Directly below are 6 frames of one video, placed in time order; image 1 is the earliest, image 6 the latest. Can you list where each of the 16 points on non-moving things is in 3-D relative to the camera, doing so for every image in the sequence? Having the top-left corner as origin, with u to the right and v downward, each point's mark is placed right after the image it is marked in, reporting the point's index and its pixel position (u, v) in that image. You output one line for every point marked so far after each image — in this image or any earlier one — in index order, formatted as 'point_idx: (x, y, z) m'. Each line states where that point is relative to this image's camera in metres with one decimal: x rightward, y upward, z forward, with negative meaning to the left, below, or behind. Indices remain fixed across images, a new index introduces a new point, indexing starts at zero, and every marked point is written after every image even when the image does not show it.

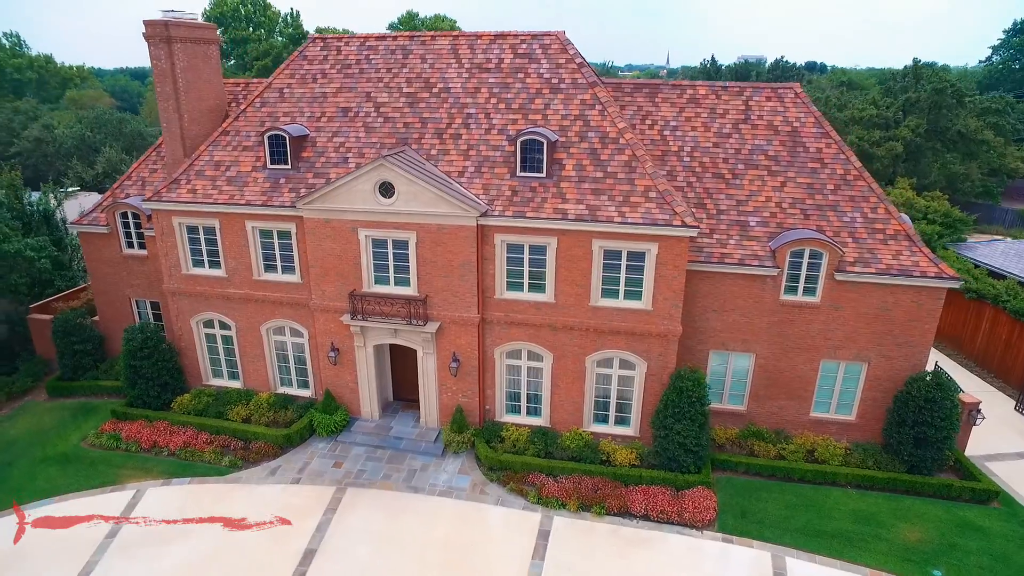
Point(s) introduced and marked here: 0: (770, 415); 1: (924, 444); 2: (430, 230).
0: (+7.8, -3.8, +18.3) m
1: (+11.0, -4.2, +16.3) m
2: (-2.3, +1.6, +16.9) m
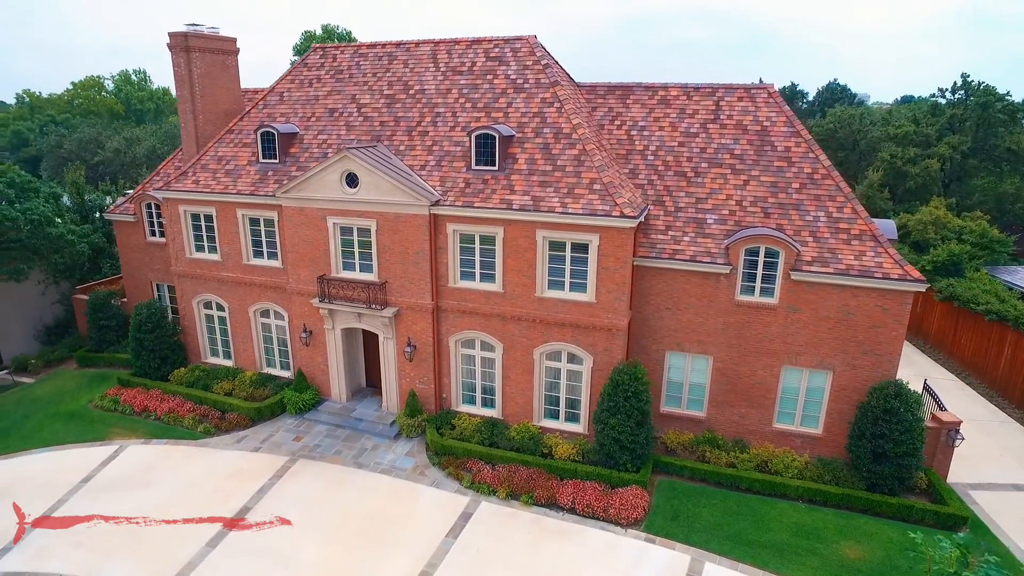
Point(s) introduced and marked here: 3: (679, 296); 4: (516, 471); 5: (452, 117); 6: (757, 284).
0: (+6.3, -3.9, +17.5) m
1: (+9.1, -4.3, +15.1) m
2: (-3.6, +2.0, +17.8) m
3: (+4.7, -0.2, +17.1) m
4: (+0.1, -5.0, +16.6) m
5: (-1.8, +5.2, +18.6) m
6: (+6.6, +0.1, +16.4) m
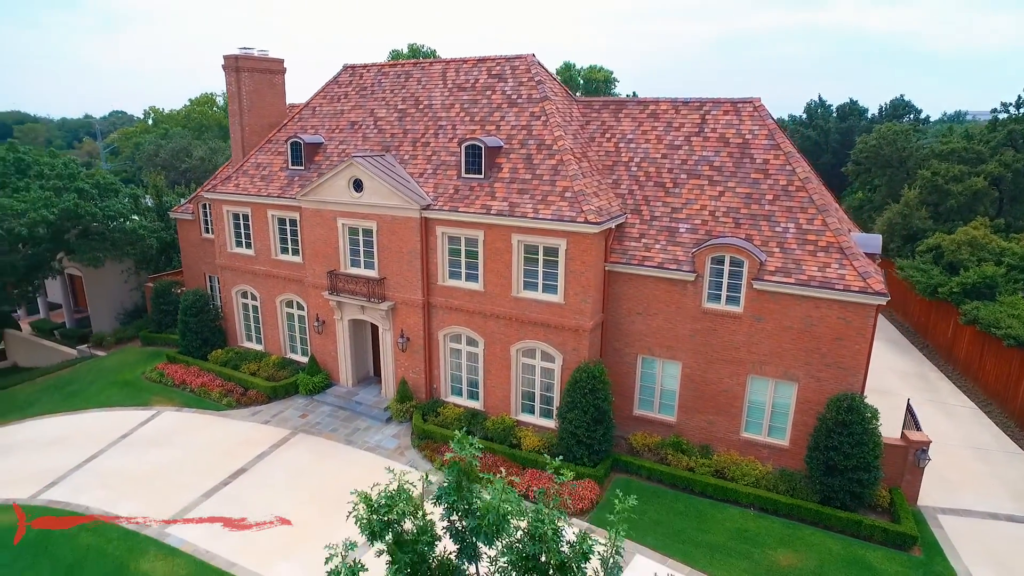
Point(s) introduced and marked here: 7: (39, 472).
0: (+5.4, -4.1, +17.8) m
1: (+7.9, -4.5, +15.0) m
2: (-4.0, +2.2, +19.6) m
3: (+4.0, -0.4, +17.7) m
4: (-0.9, -4.9, +17.7) m
5: (-2.0, +5.3, +20.3) m
6: (+5.8, -0.1, +16.7) m
7: (-14.2, -5.5, +18.3) m
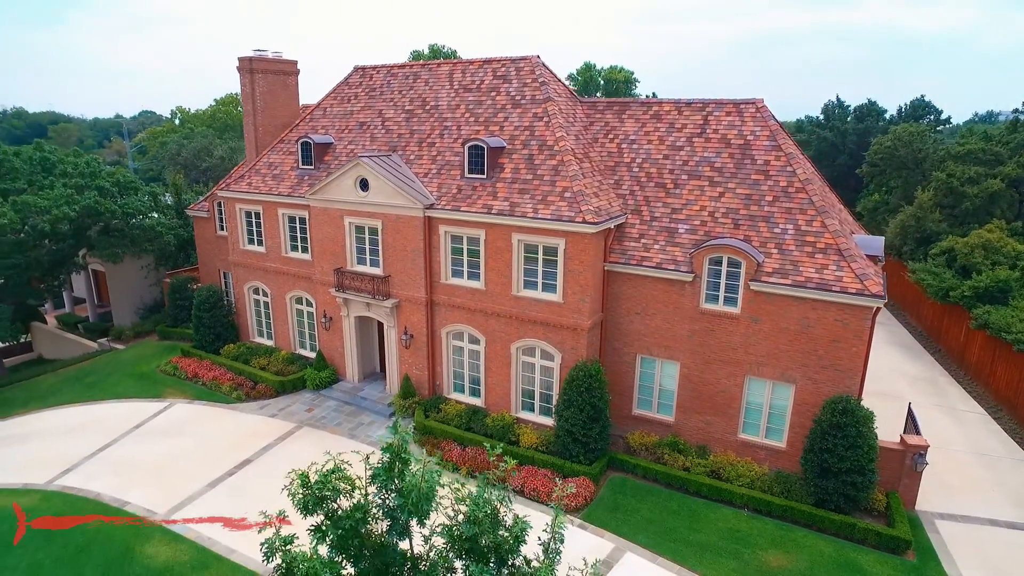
0: (+5.4, -4.1, +17.8) m
1: (+7.8, -4.6, +14.9) m
2: (-3.9, +2.3, +20.0) m
3: (+3.9, -0.4, +17.8) m
4: (-0.9, -4.9, +18.0) m
5: (-1.9, +5.3, +20.6) m
6: (+5.7, -0.1, +16.8) m
7: (-14.3, -5.3, +19.1) m
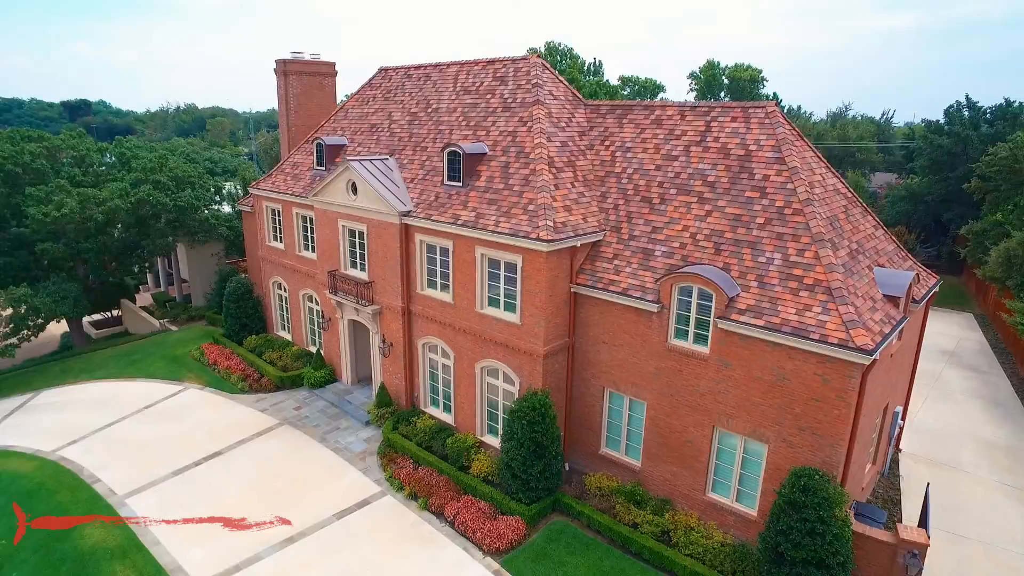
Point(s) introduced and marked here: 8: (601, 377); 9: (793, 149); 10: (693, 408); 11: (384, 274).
0: (+3.9, -4.9, +15.7) m
1: (+5.5, -5.5, +12.3) m
2: (-4.4, +2.1, +19.6) m
3: (+2.7, -1.1, +15.8) m
4: (-2.3, -5.3, +17.1) m
5: (-2.1, +5.0, +19.7) m
6: (+4.2, -1.0, +14.5) m
7: (-15.1, -4.8, +20.9) m
8: (+2.4, -2.4, +16.4) m
9: (+6.9, +3.4, +14.9) m
10: (+4.4, -2.9, +14.7) m
11: (-4.2, +0.4, +19.8) m
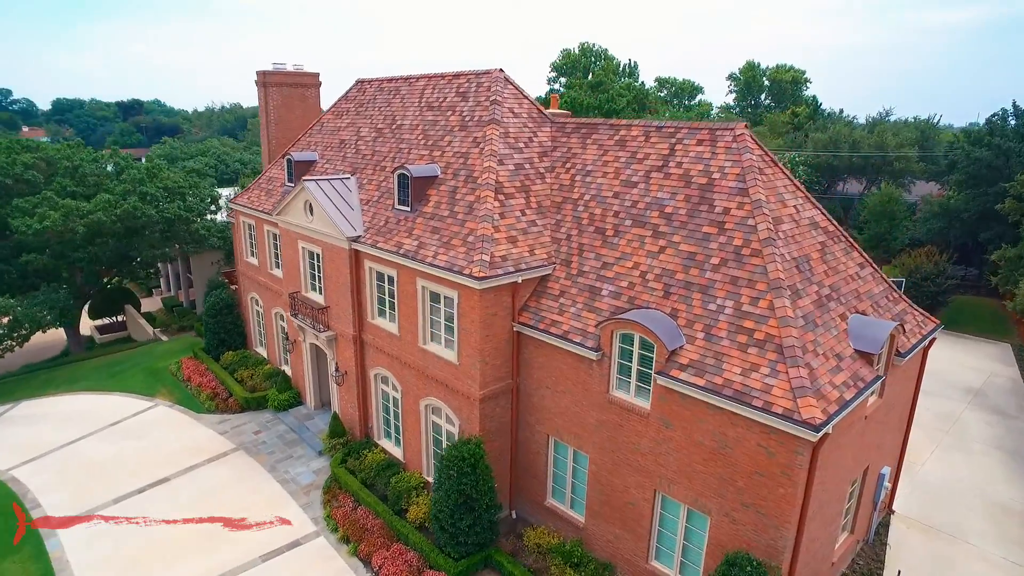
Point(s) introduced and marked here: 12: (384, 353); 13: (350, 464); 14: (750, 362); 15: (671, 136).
0: (+2.2, -5.9, +14.2) m
1: (+3.6, -6.6, +10.8) m
2: (-5.6, +1.3, +18.7) m
3: (+1.1, -2.1, +14.5) m
4: (-3.9, -6.1, +16.1) m
5: (-3.2, +4.1, +18.6) m
6: (+2.5, -2.0, +13.0) m
7: (-16.4, -5.4, +20.9) m
8: (+0.8, -3.3, +15.1) m
9: (+5.3, +2.3, +13.2) m
10: (+2.7, -3.9, +13.2) m
11: (-5.4, -0.4, +18.9) m
12: (-3.7, -1.9, +17.7) m
13: (-4.9, -5.3, +18.3) m
14: (+4.4, -1.4, +11.4) m
15: (+3.9, +3.8, +15.2) m
